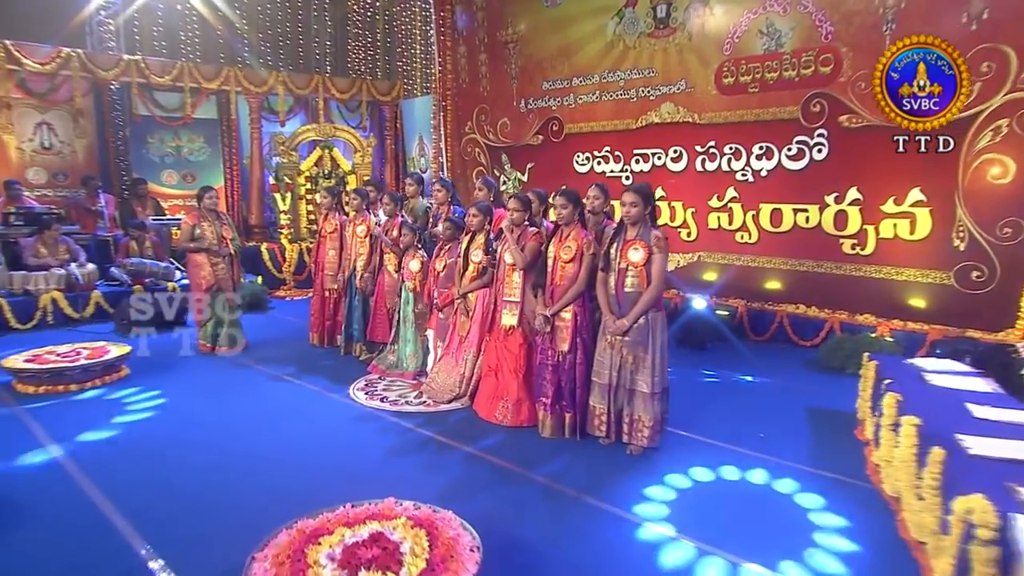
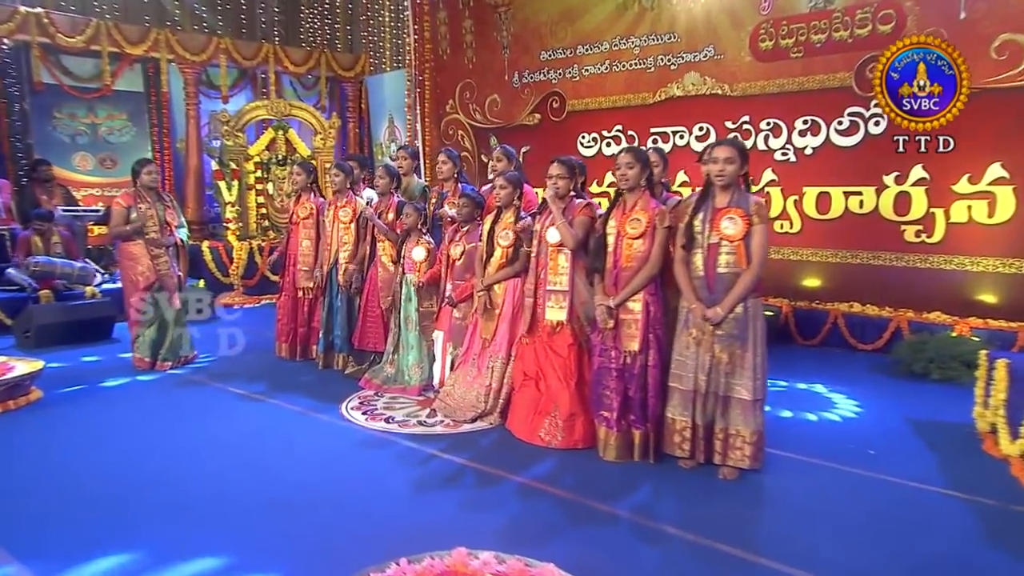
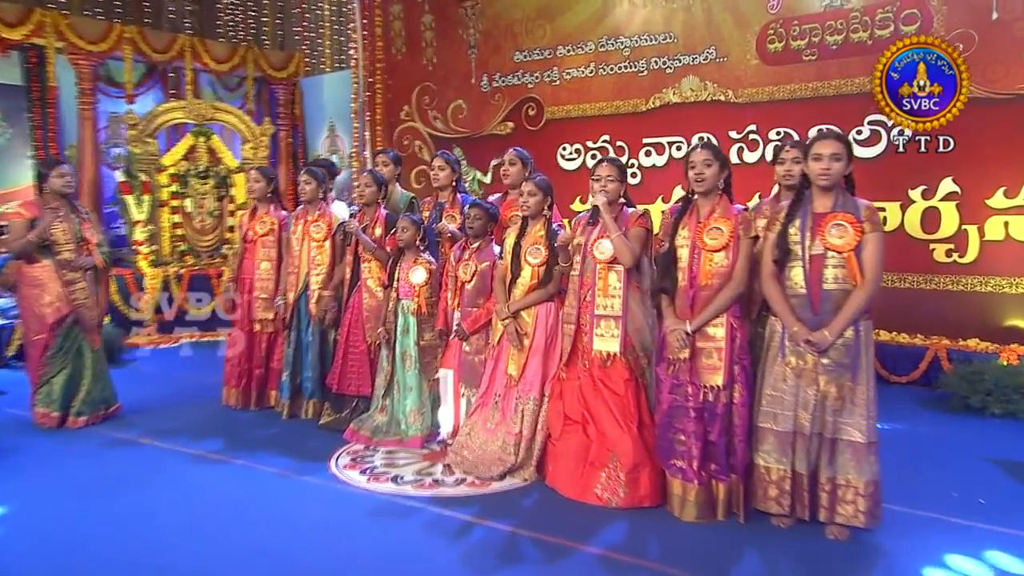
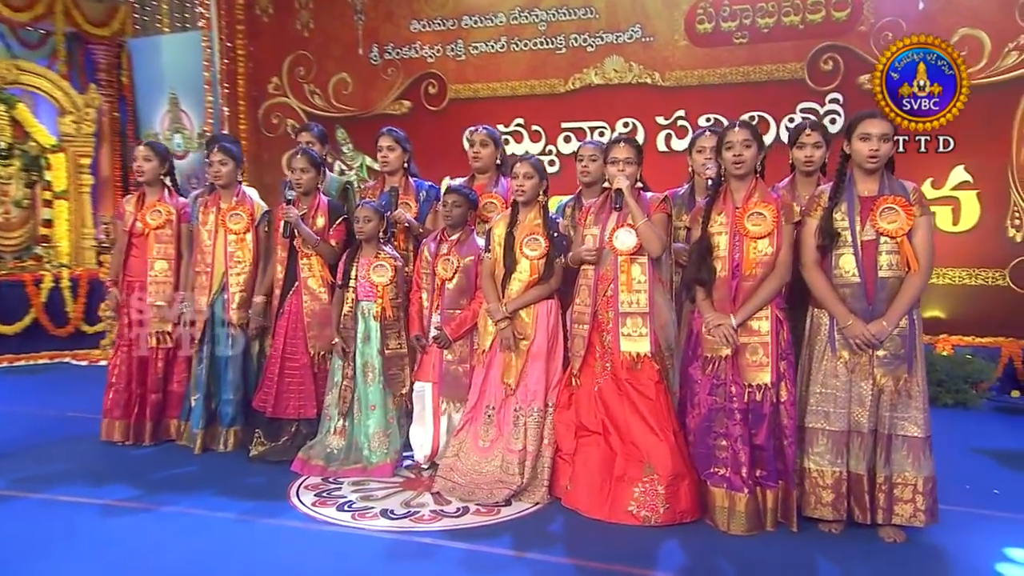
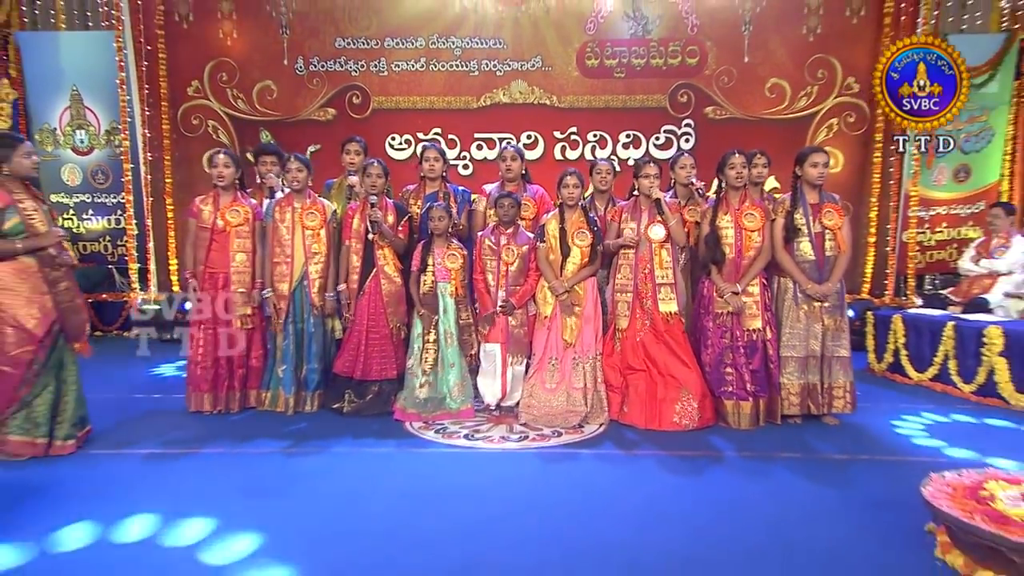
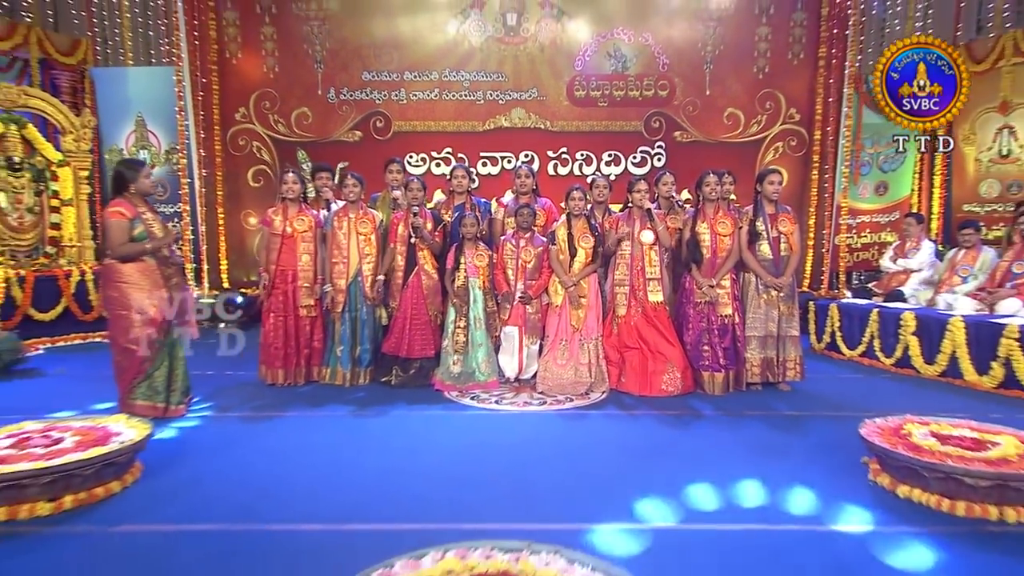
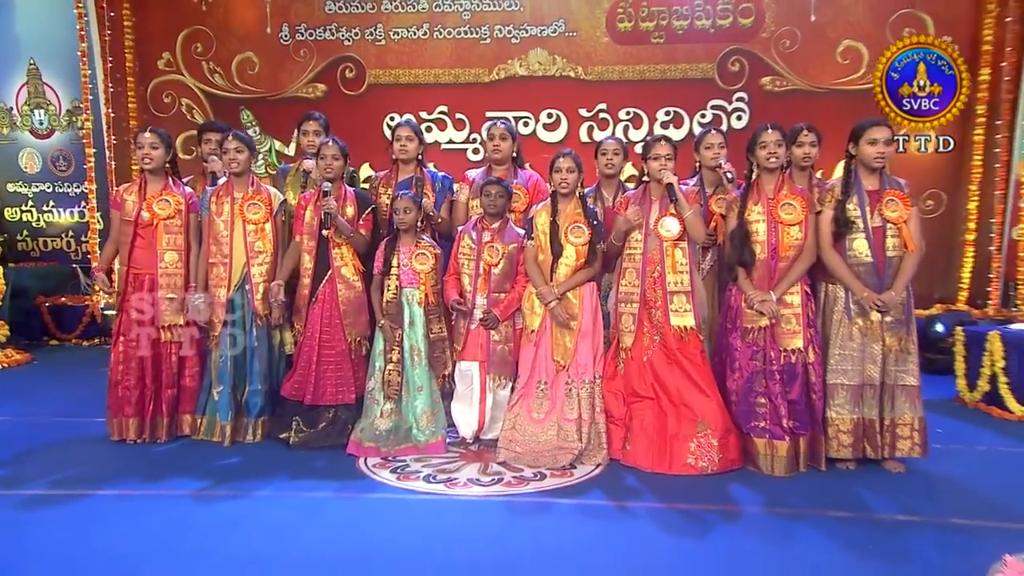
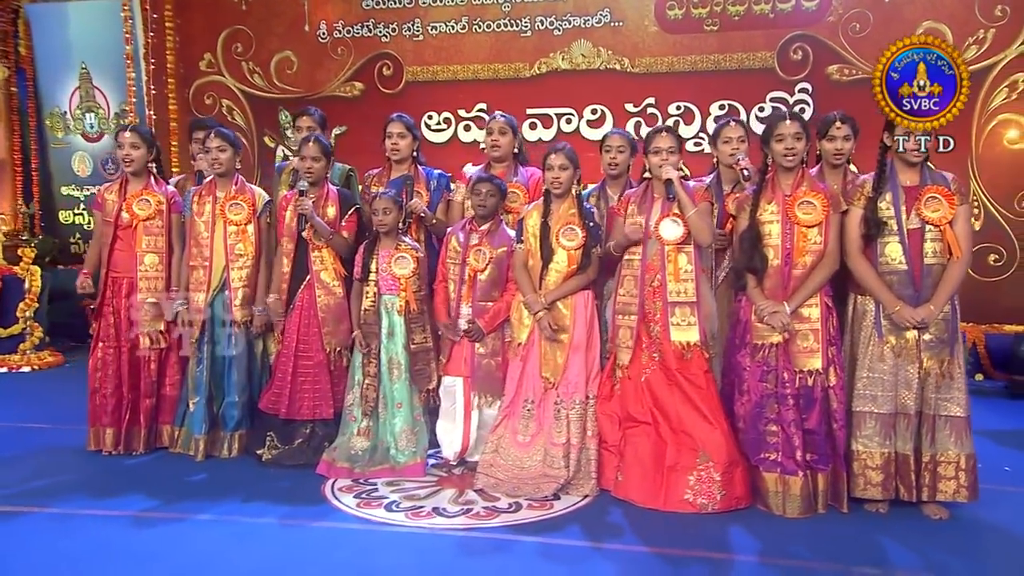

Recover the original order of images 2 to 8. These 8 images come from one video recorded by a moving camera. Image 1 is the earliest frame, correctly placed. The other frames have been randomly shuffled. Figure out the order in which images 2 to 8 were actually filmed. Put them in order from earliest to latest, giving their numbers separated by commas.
2, 3, 4, 8, 7, 5, 6
